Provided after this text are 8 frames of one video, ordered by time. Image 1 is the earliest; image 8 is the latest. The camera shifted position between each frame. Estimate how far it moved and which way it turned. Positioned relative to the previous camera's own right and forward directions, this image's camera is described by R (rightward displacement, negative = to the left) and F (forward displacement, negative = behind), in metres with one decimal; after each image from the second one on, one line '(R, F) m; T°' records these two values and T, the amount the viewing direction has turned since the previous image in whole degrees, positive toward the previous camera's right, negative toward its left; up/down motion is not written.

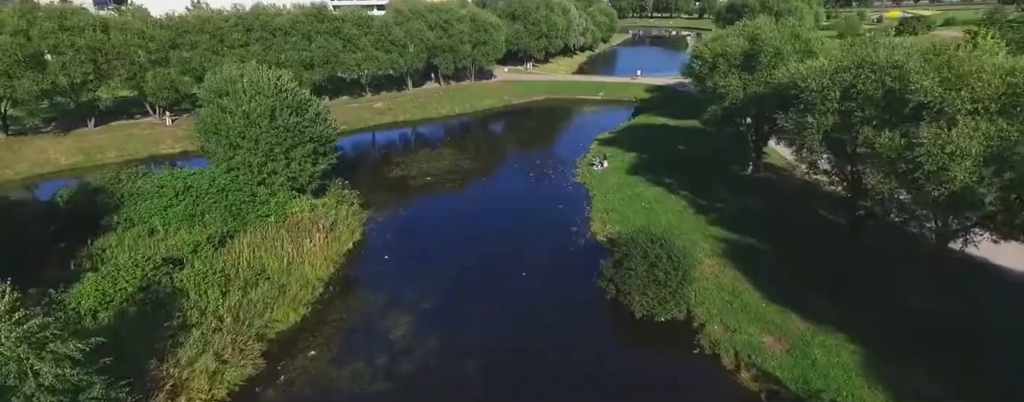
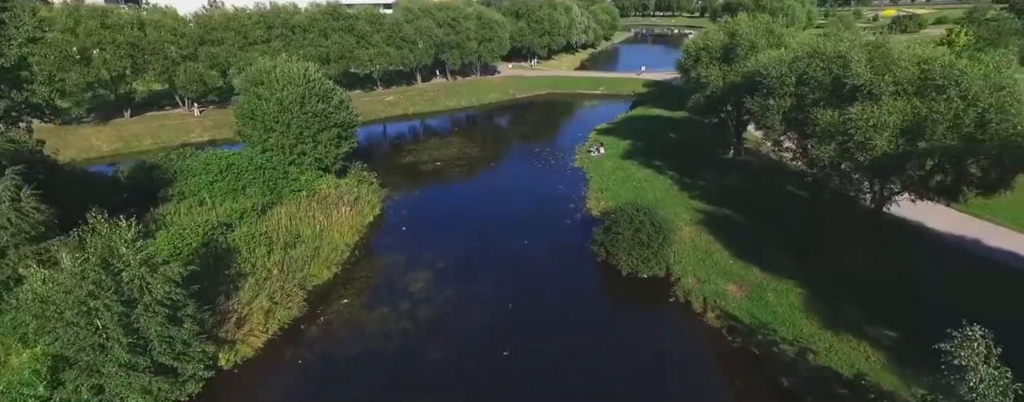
(0.0, -4.0) m; 0°
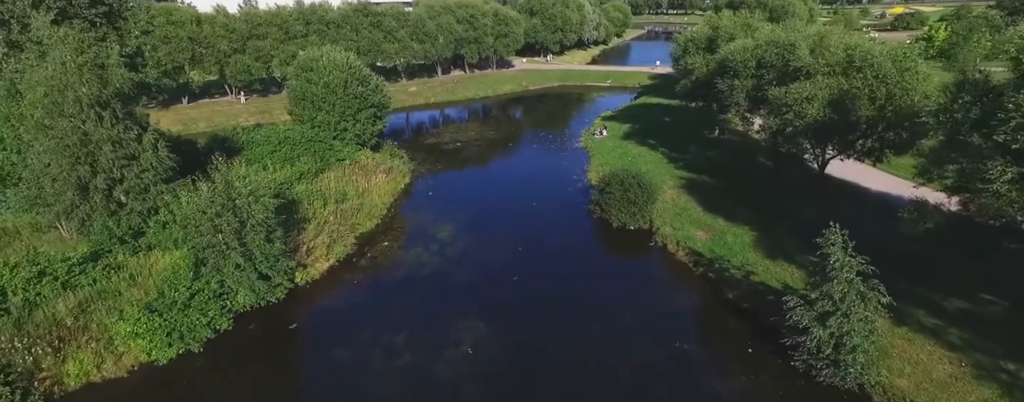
(+0.3, -6.1) m; -1°
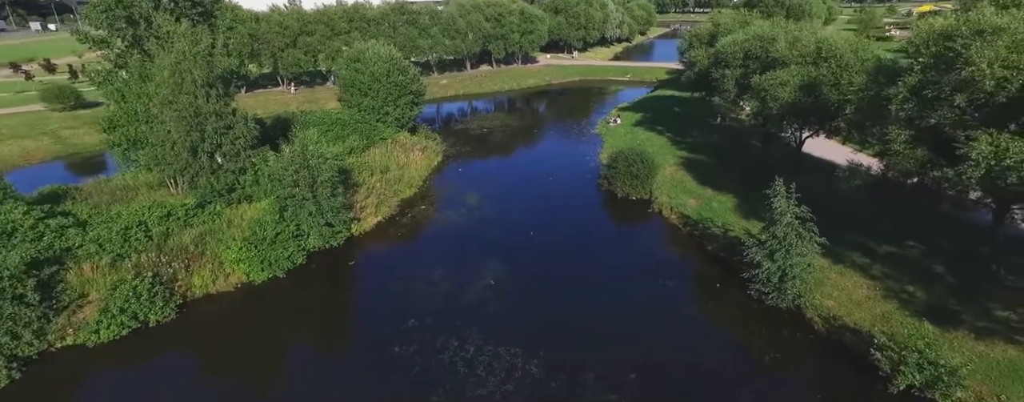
(+0.5, -5.7) m; -3°
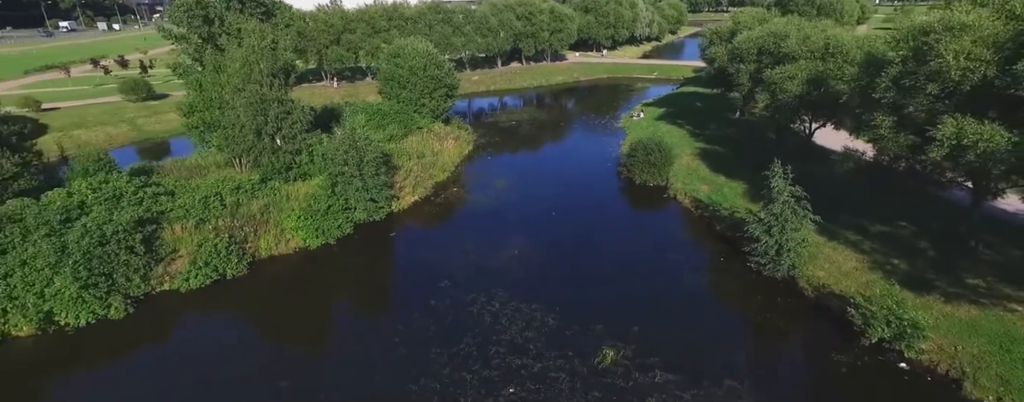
(+0.3, -3.2) m; -3°
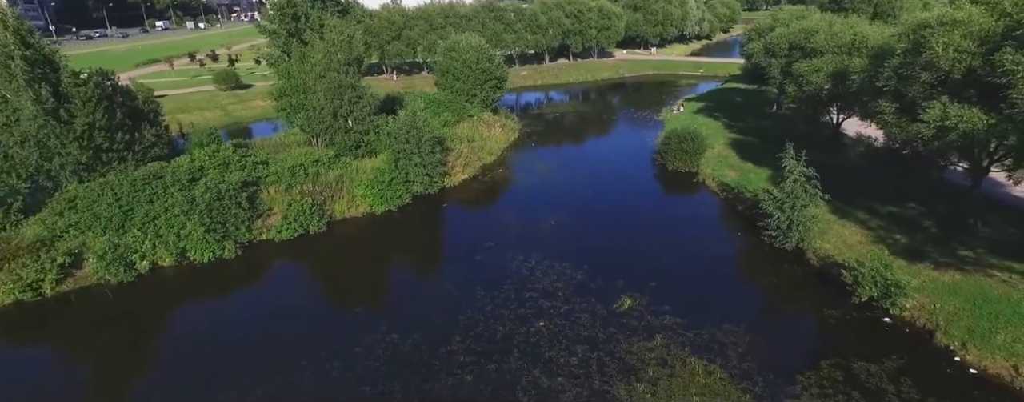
(+0.6, -4.0) m; -5°
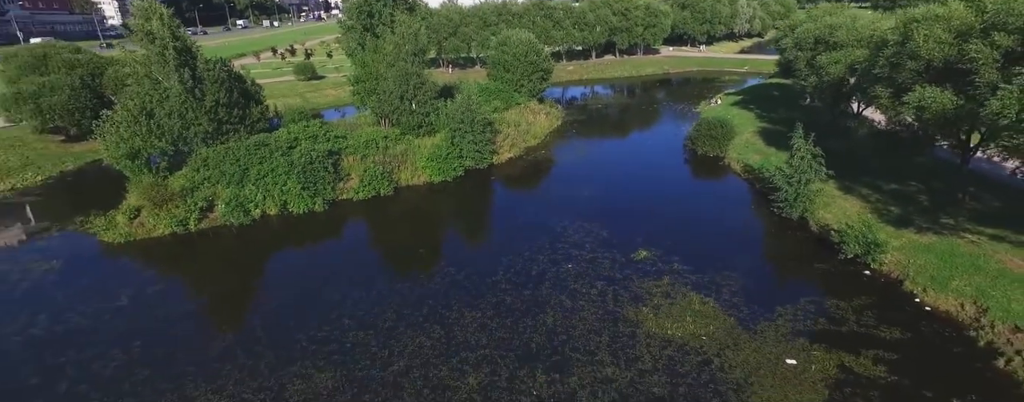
(+0.6, -5.2) m; -5°
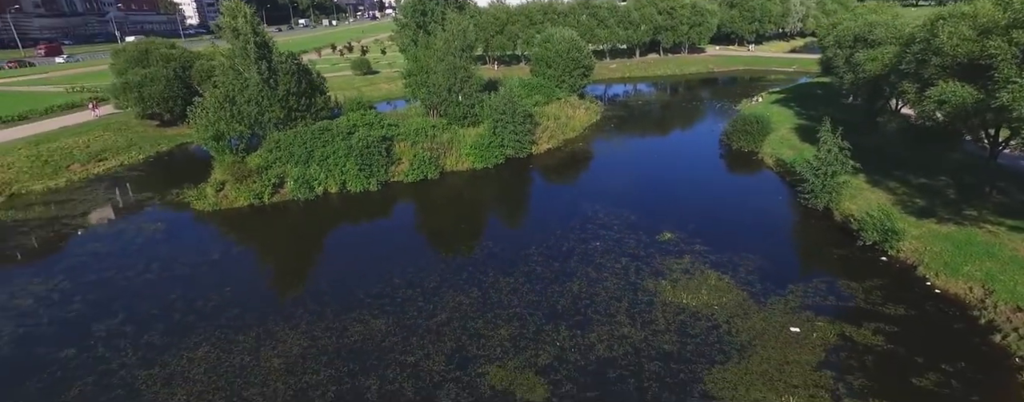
(+0.6, -2.7) m; -5°
